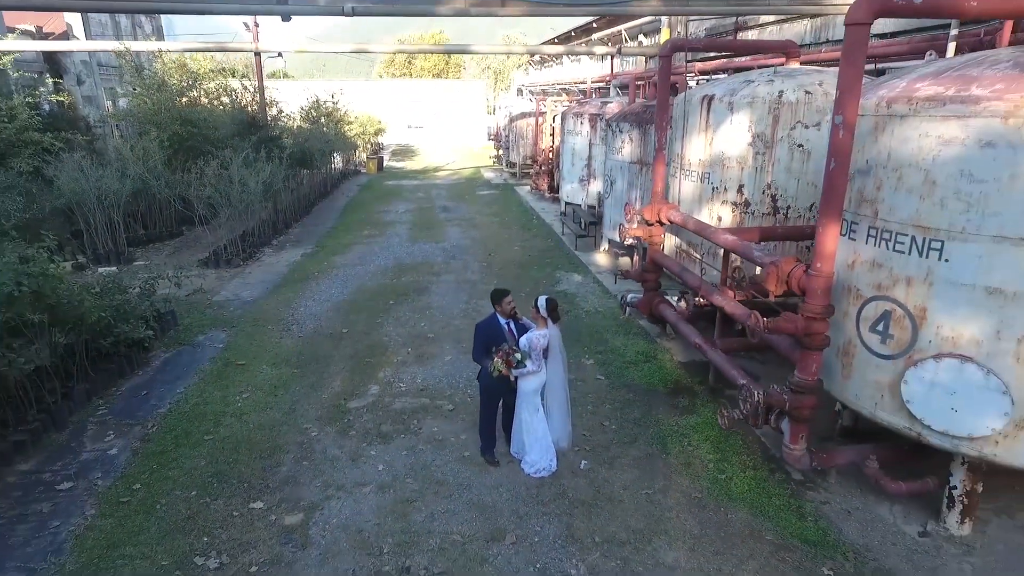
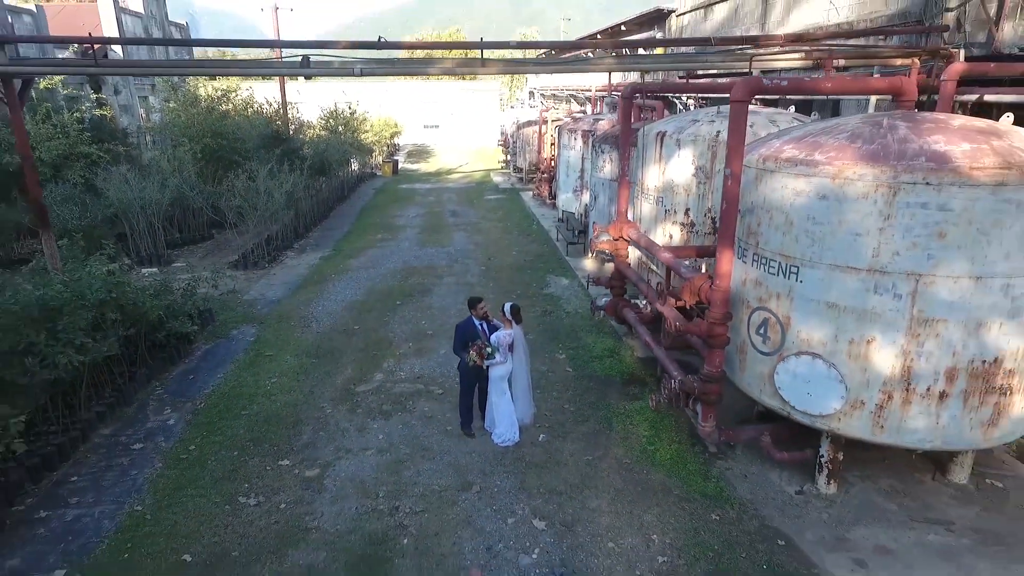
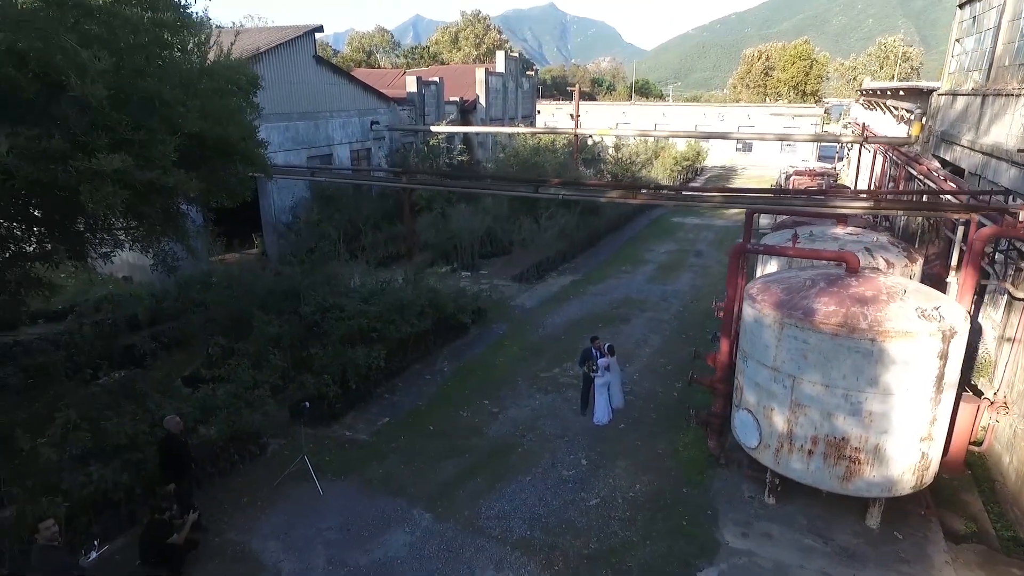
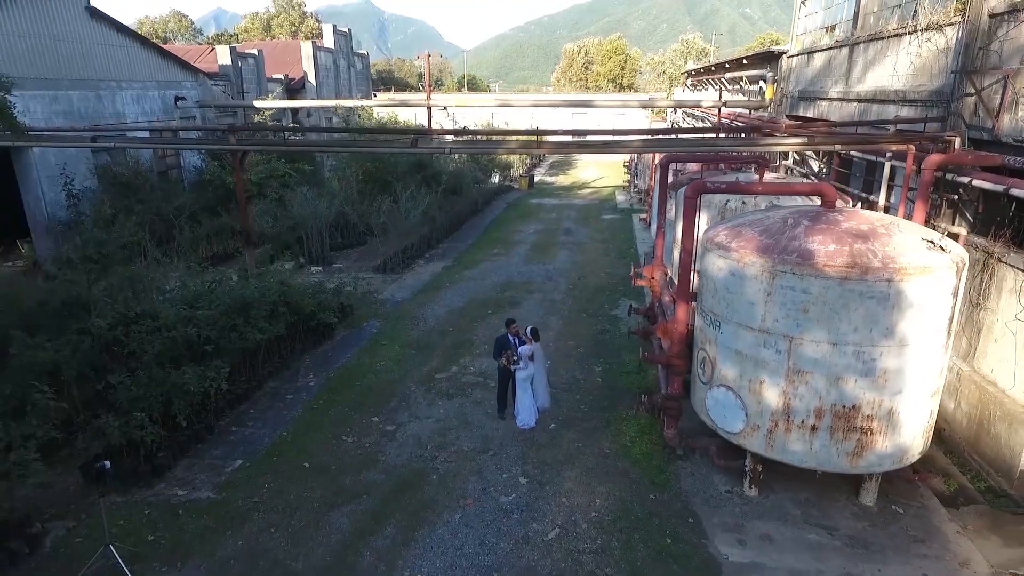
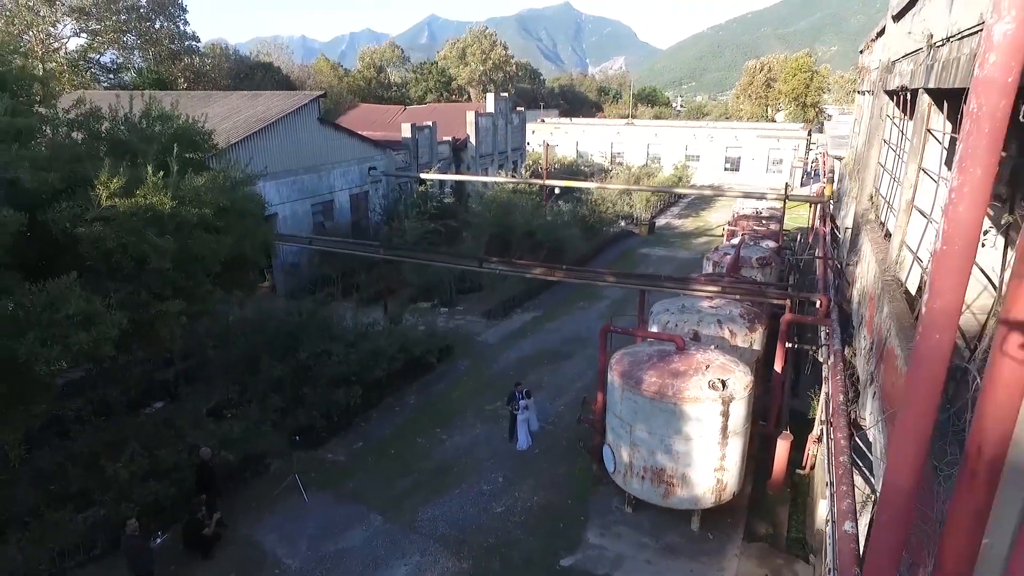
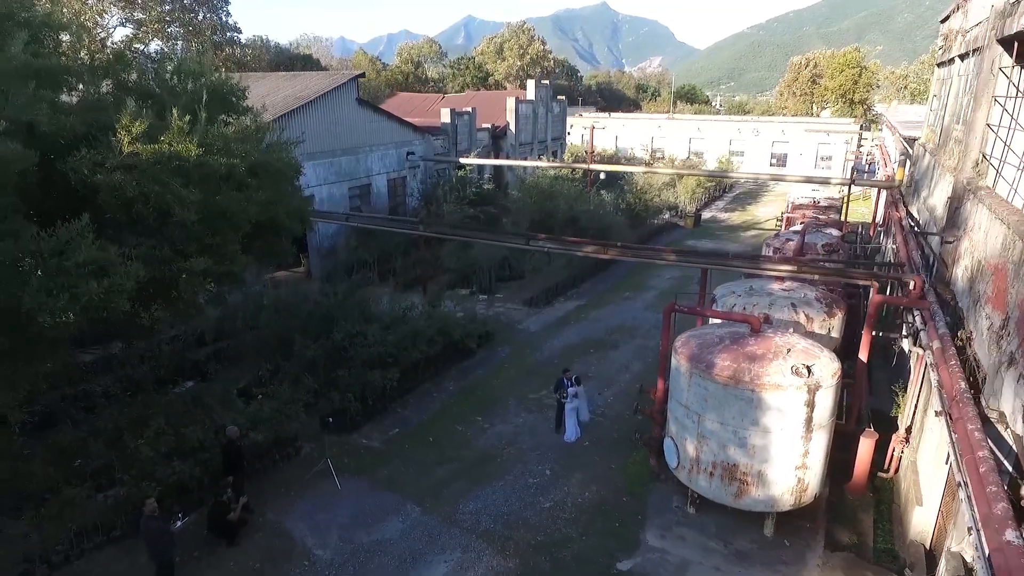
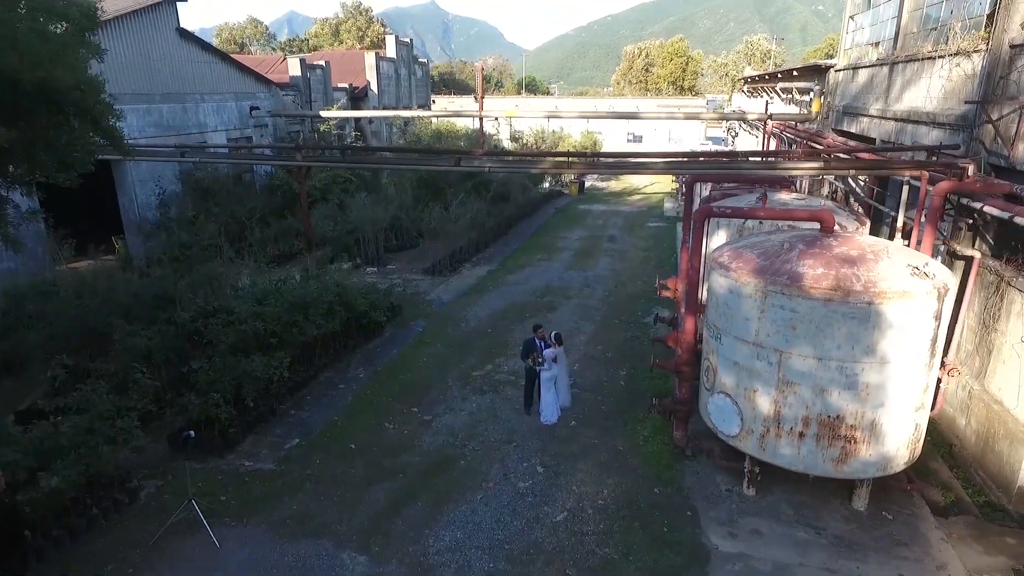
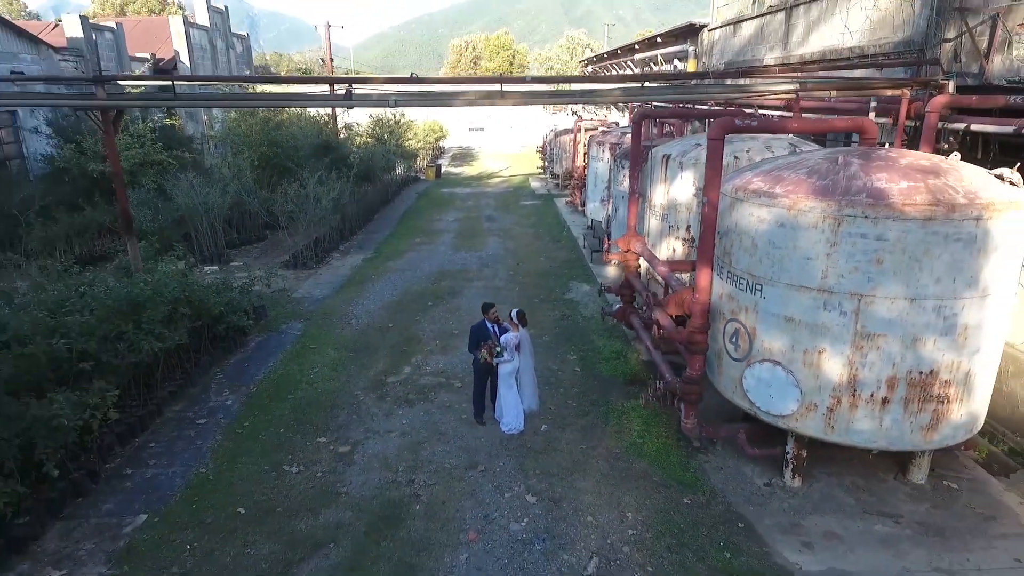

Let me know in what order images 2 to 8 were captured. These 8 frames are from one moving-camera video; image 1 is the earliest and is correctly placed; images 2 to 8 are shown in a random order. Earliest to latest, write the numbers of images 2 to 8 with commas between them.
2, 8, 4, 7, 3, 6, 5
